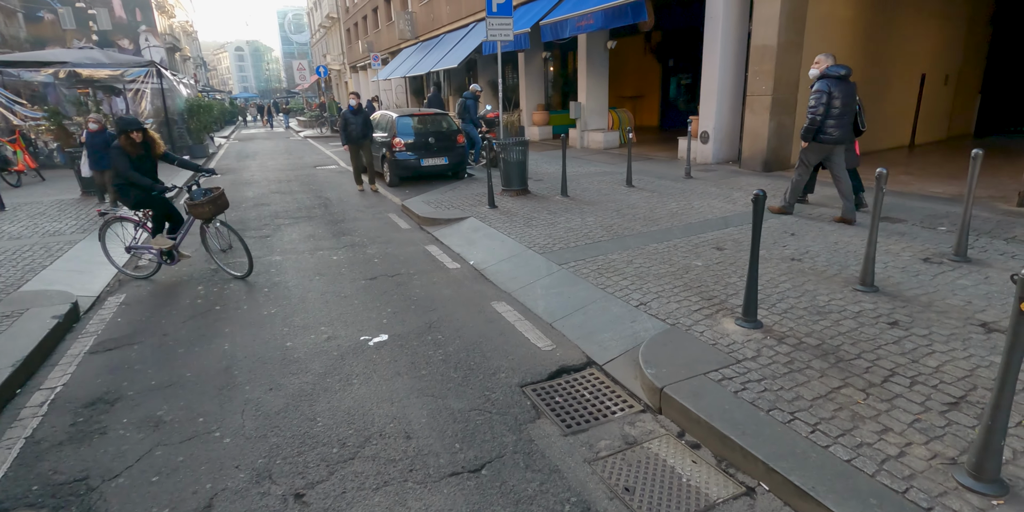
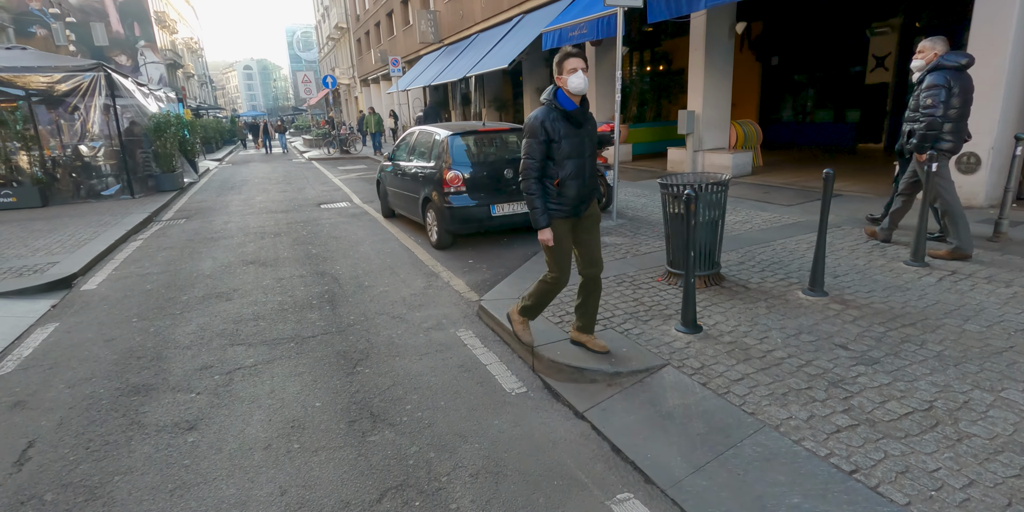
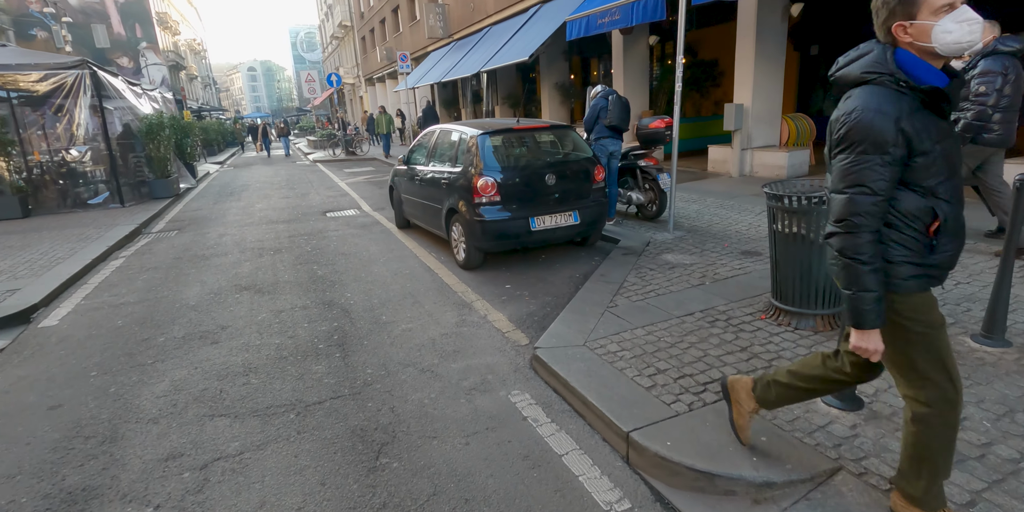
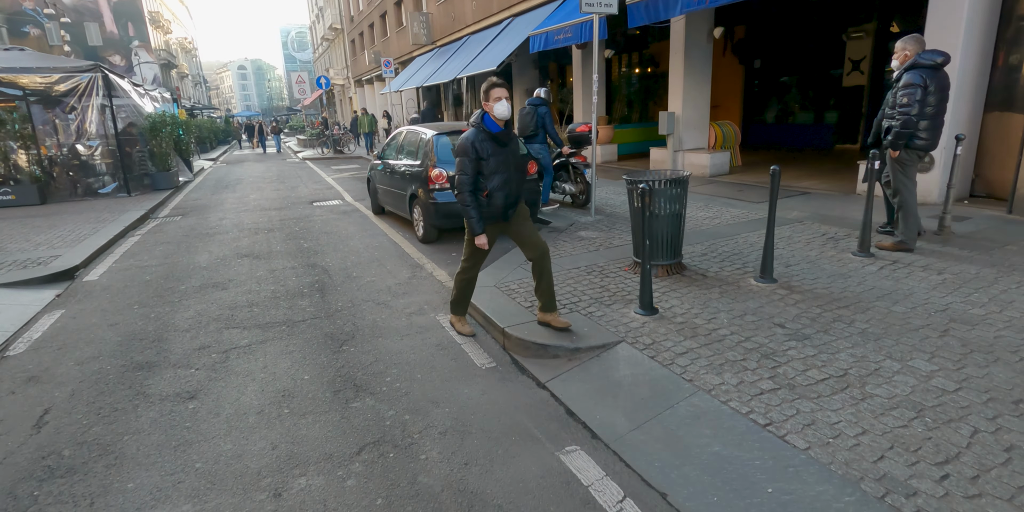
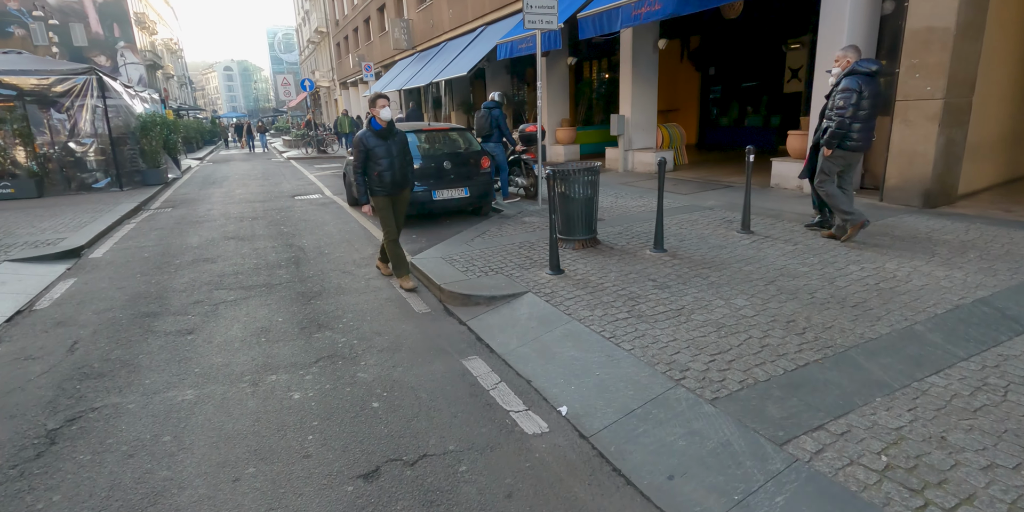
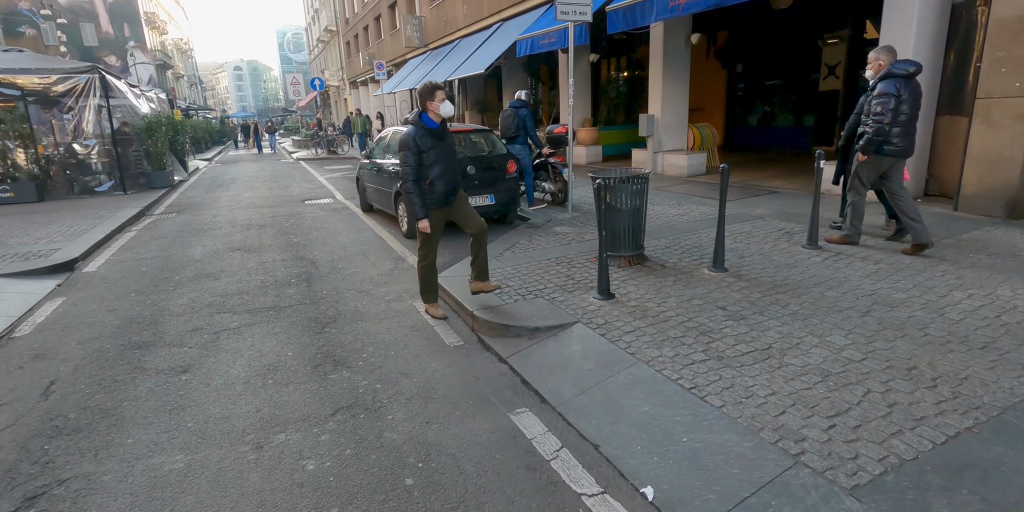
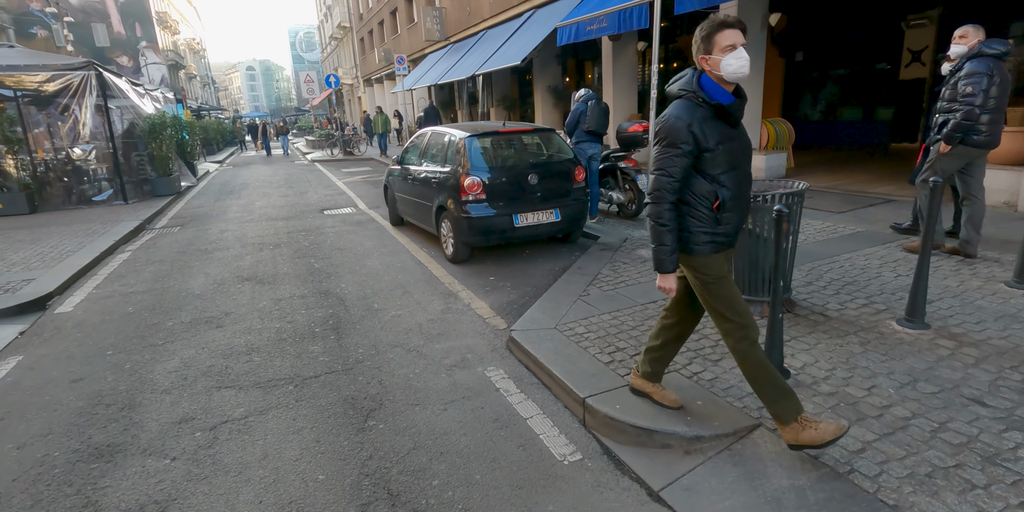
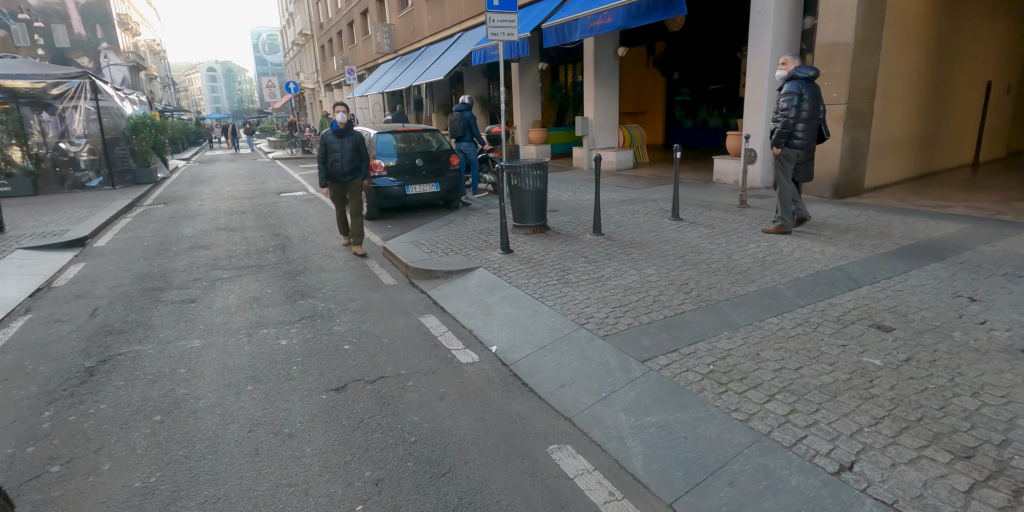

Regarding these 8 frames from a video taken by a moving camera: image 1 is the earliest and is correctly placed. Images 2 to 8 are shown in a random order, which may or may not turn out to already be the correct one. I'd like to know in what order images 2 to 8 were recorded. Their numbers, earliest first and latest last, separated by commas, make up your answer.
8, 5, 6, 4, 2, 7, 3
